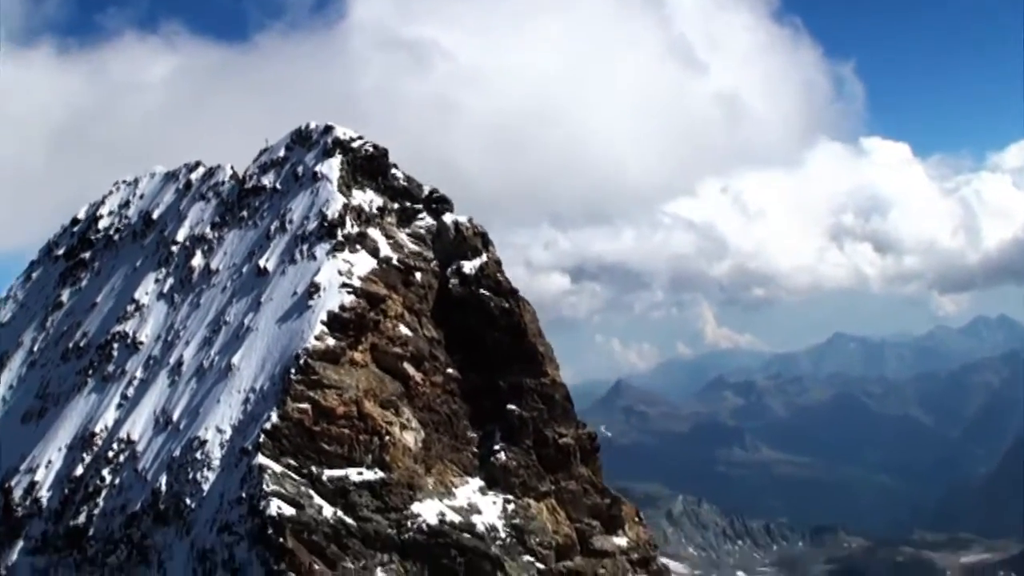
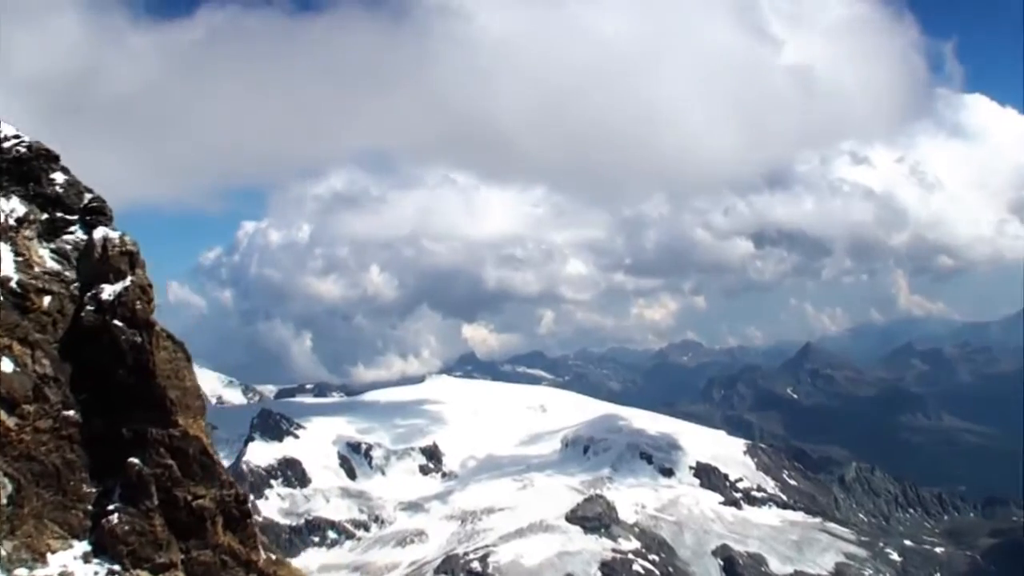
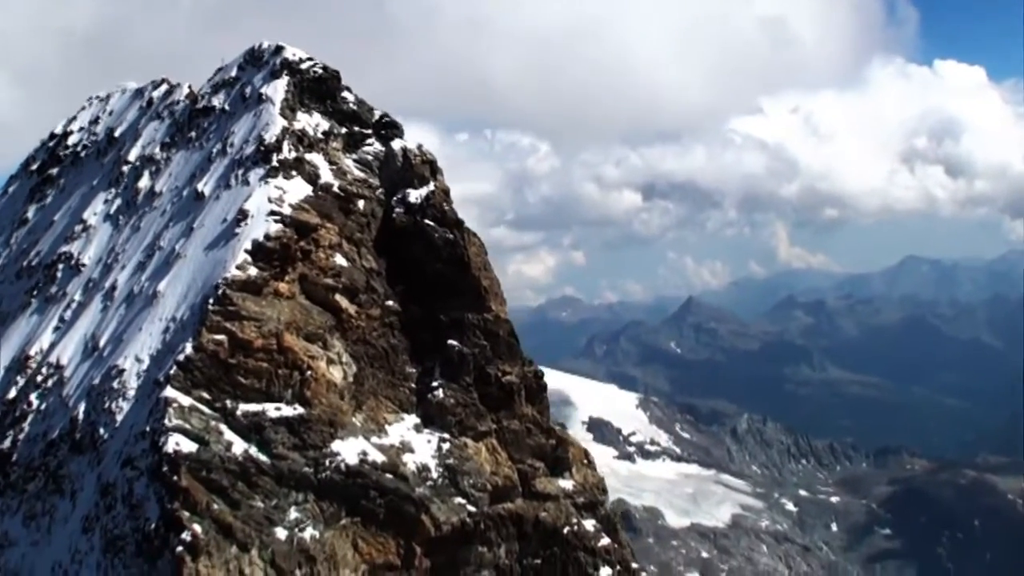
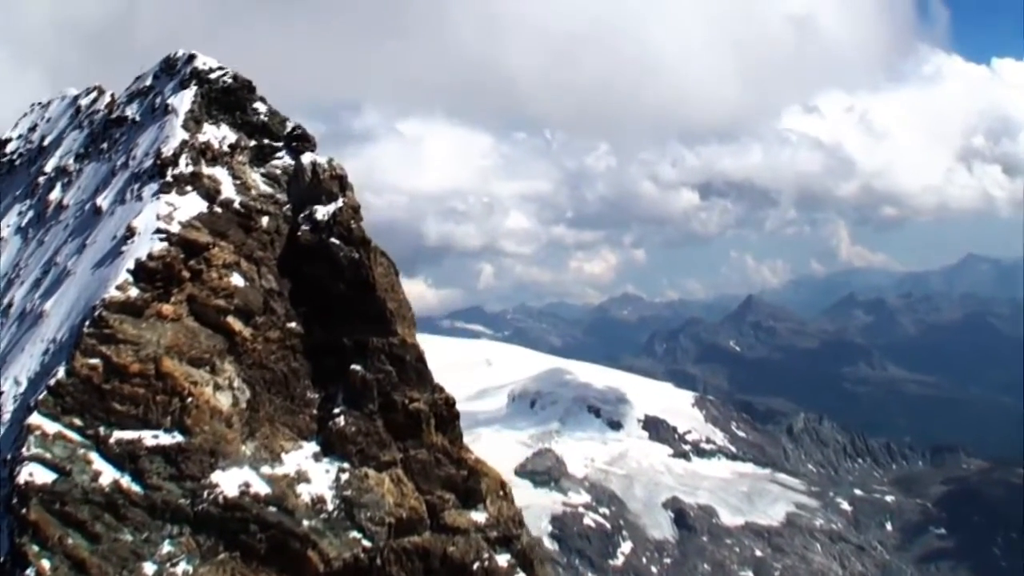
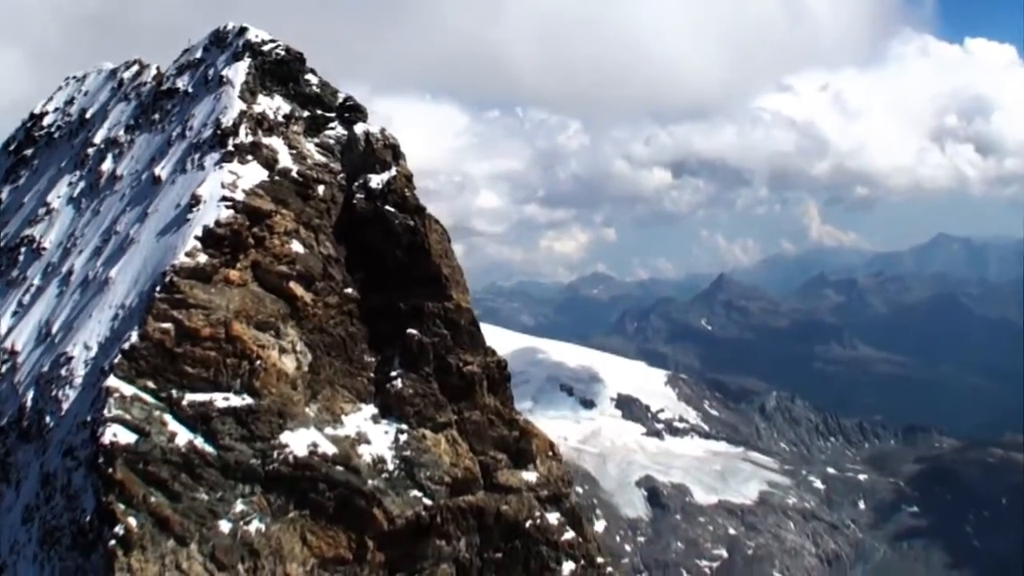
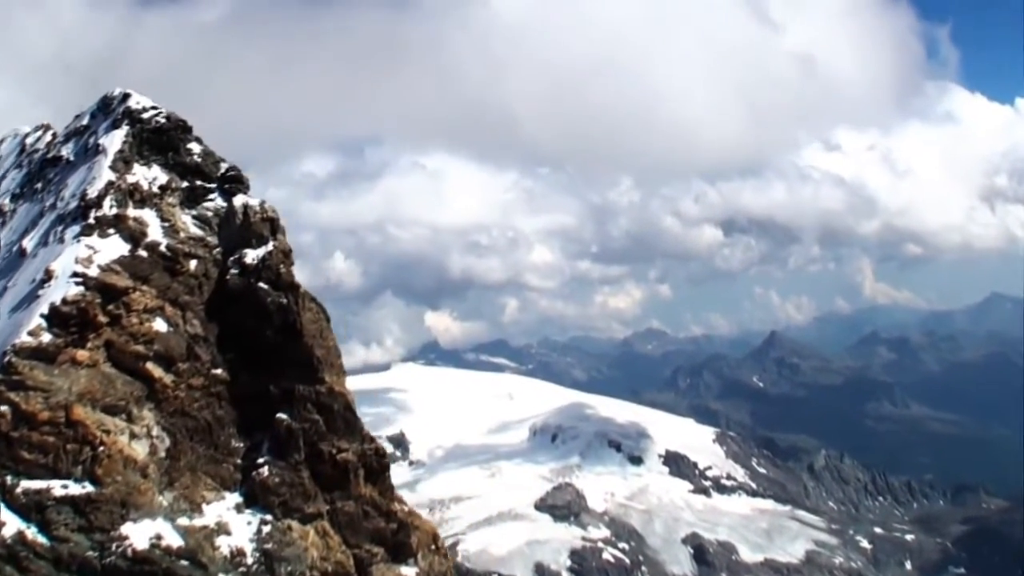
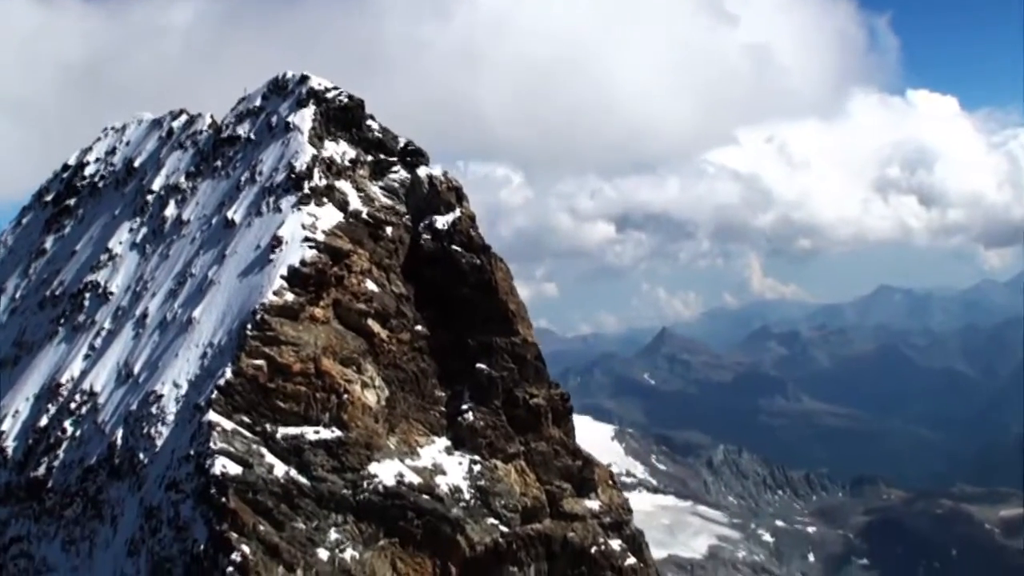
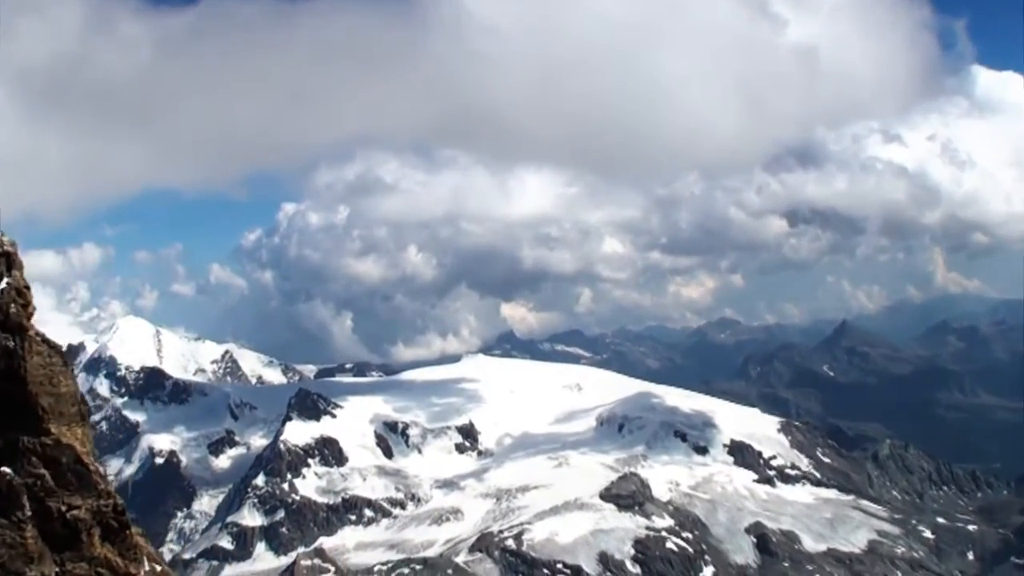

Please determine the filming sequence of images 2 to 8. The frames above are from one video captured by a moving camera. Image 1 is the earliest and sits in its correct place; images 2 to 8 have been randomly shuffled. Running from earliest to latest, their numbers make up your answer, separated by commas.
7, 3, 5, 4, 6, 2, 8
